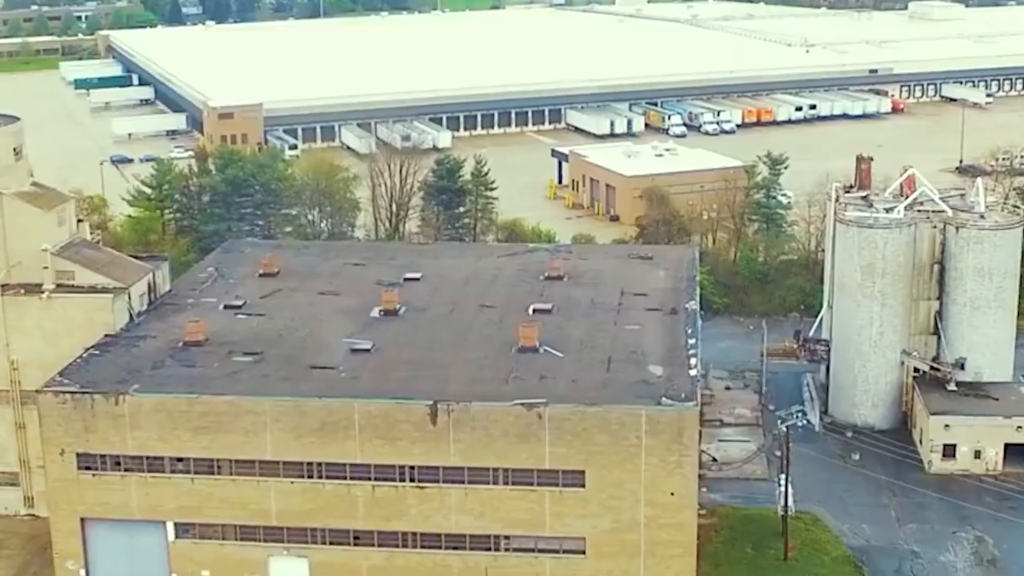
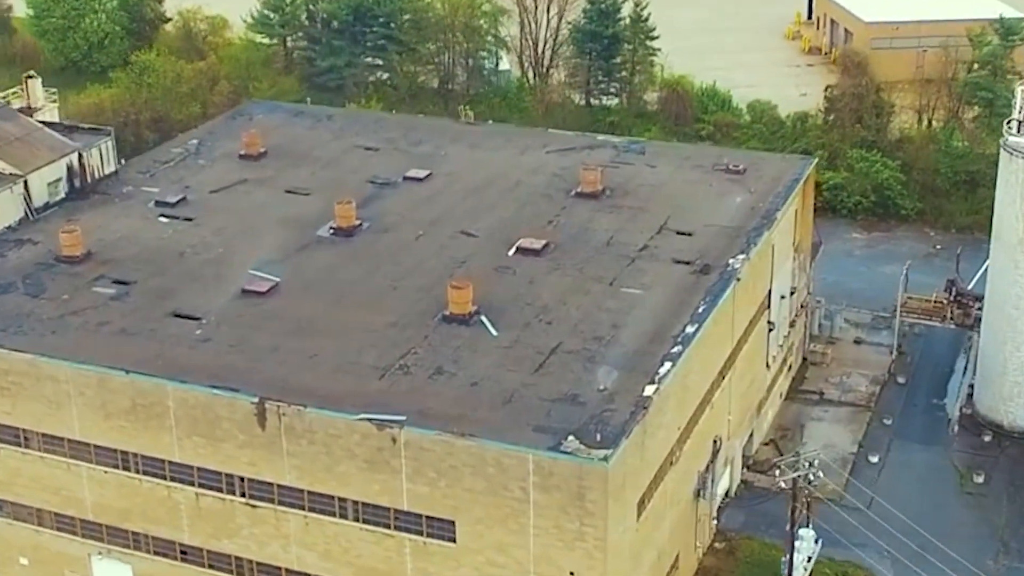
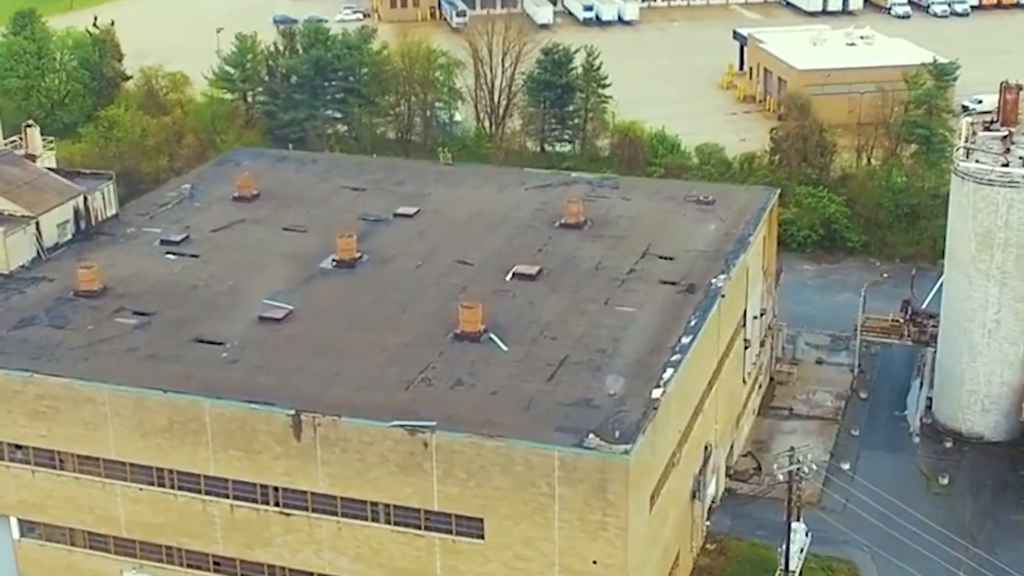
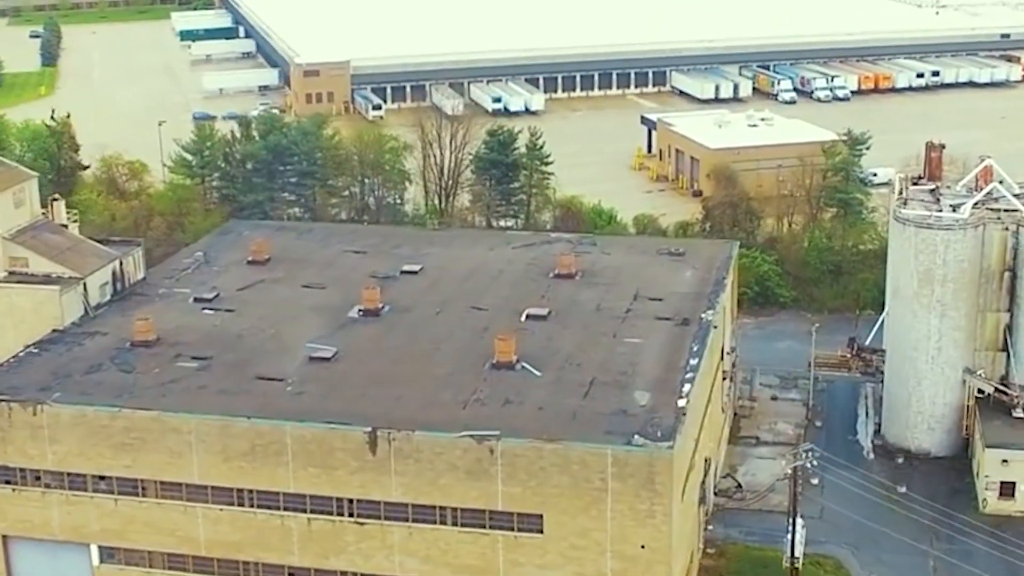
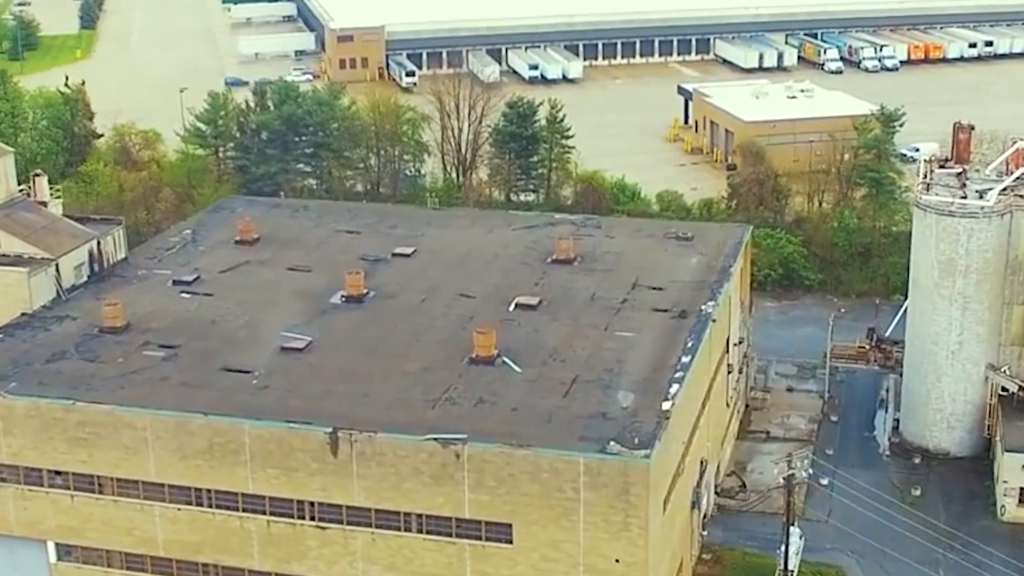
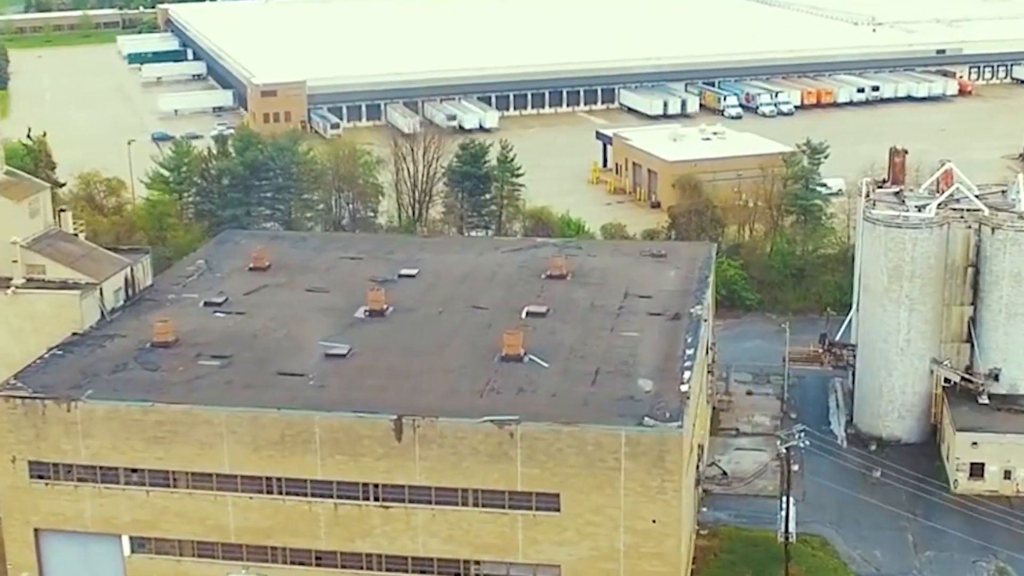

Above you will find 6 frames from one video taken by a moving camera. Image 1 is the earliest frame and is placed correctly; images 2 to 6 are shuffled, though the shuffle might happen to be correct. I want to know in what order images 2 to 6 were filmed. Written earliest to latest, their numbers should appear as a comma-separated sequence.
6, 4, 5, 3, 2
